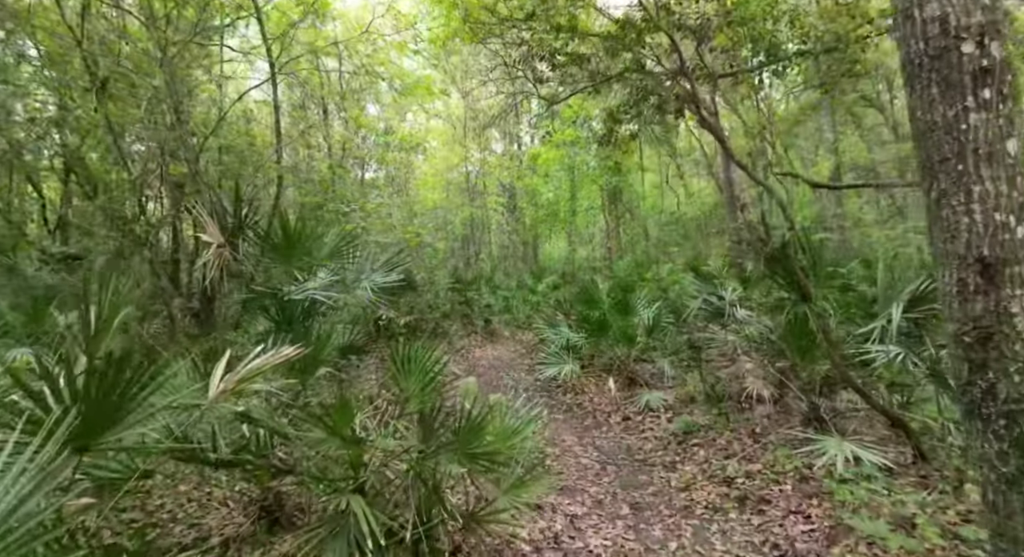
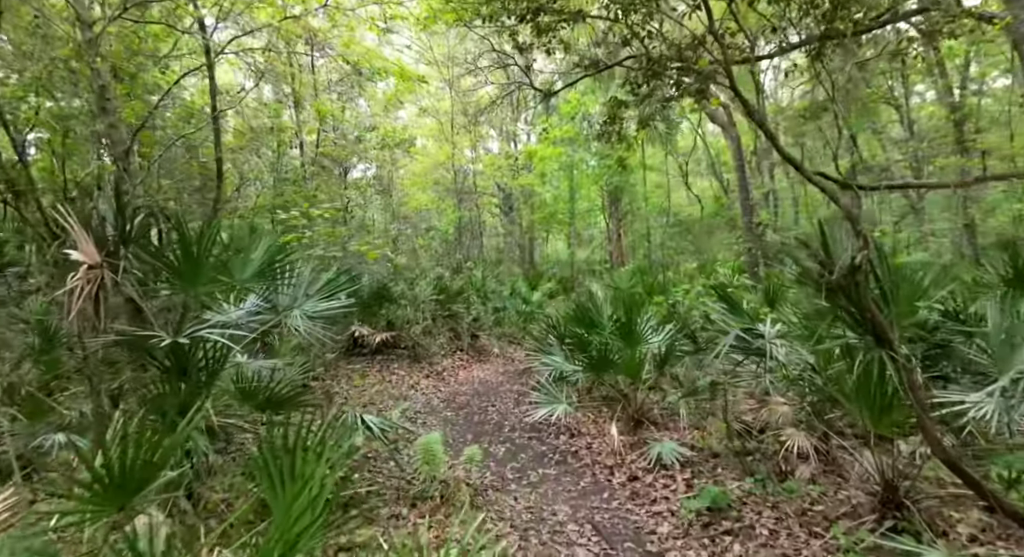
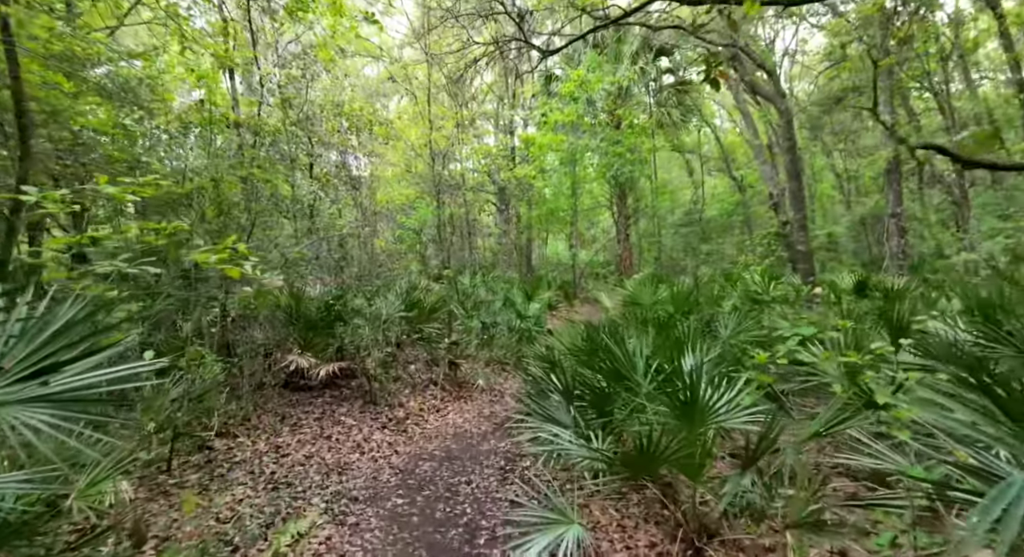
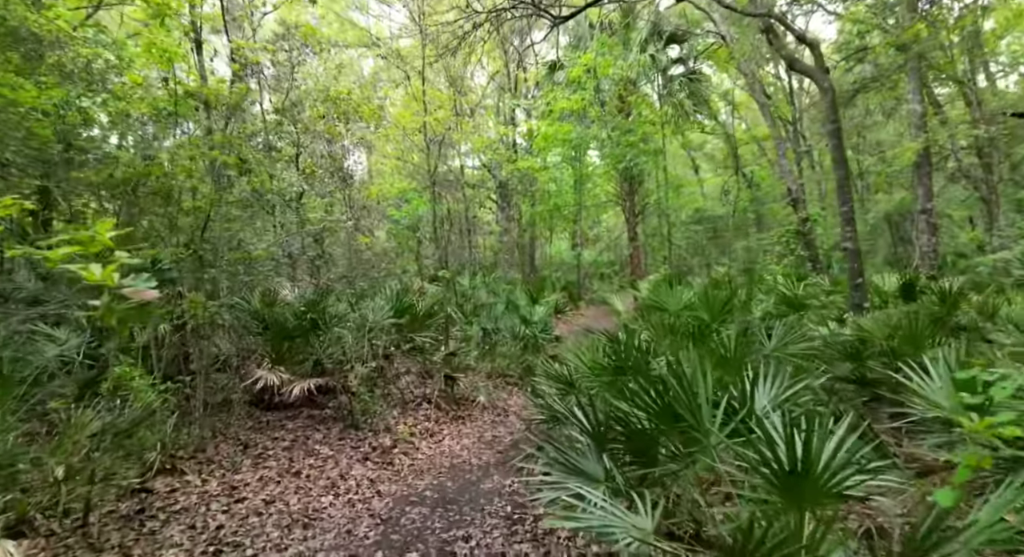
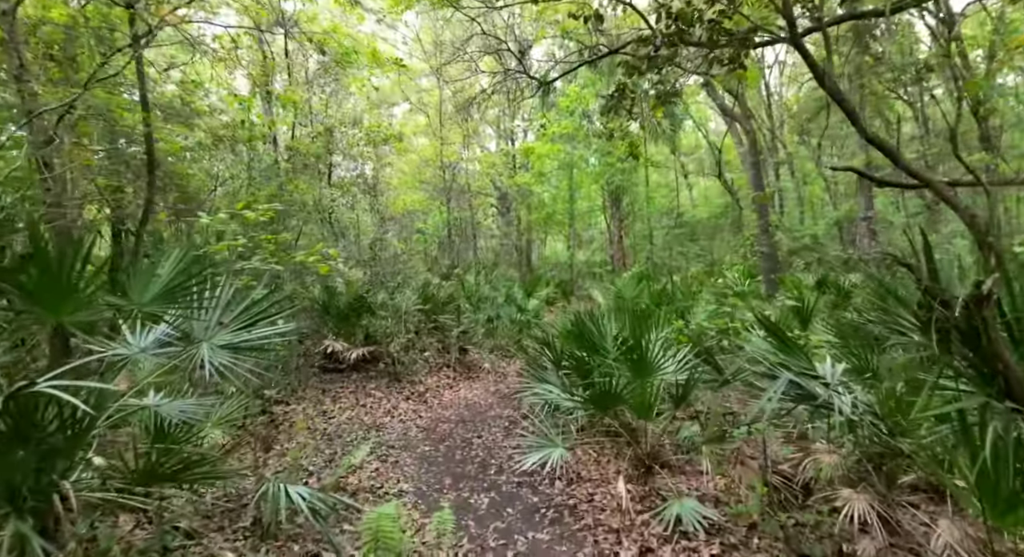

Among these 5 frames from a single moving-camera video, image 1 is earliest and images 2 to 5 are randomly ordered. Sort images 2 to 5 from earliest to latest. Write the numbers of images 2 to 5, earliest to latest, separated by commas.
2, 5, 3, 4
